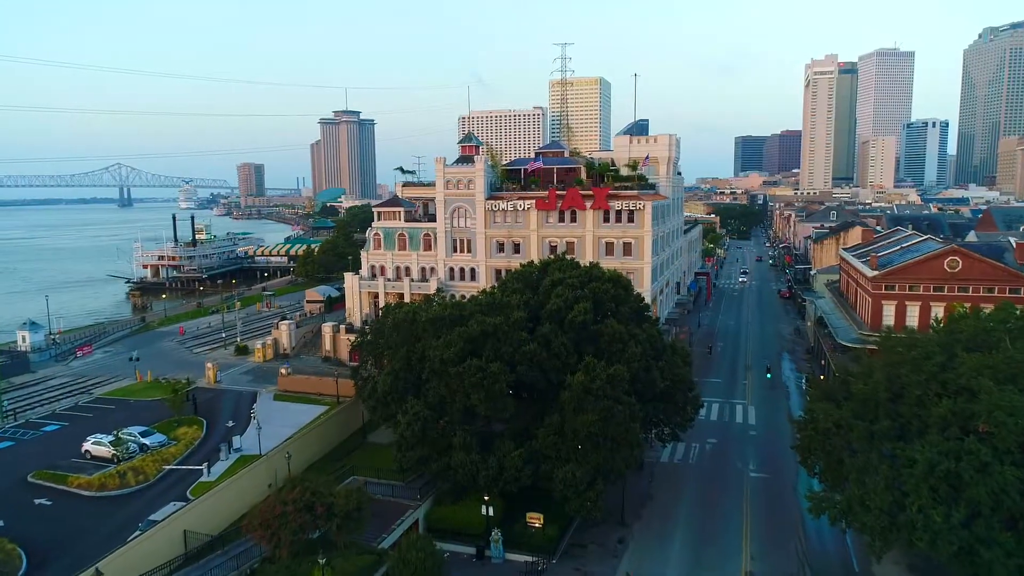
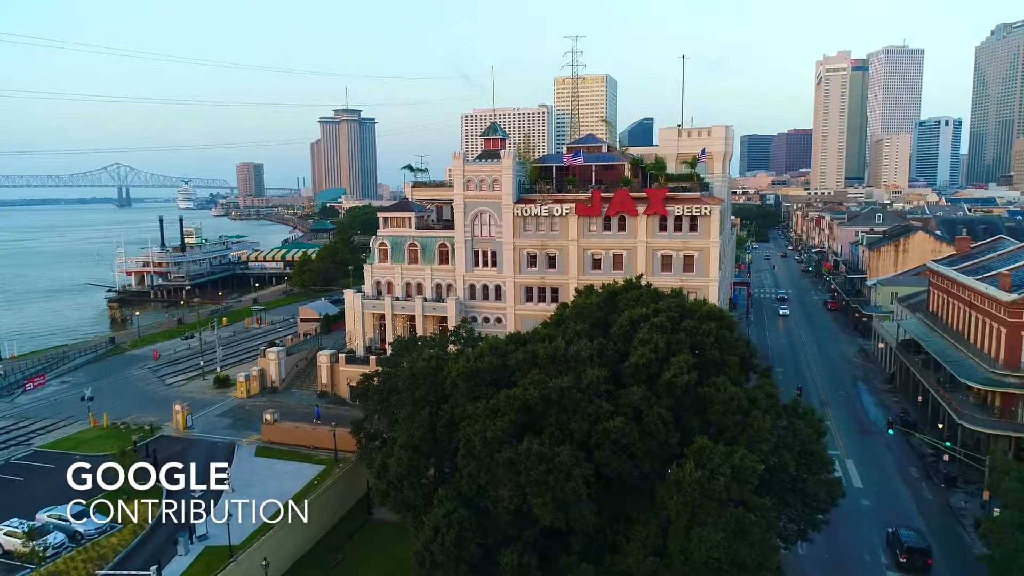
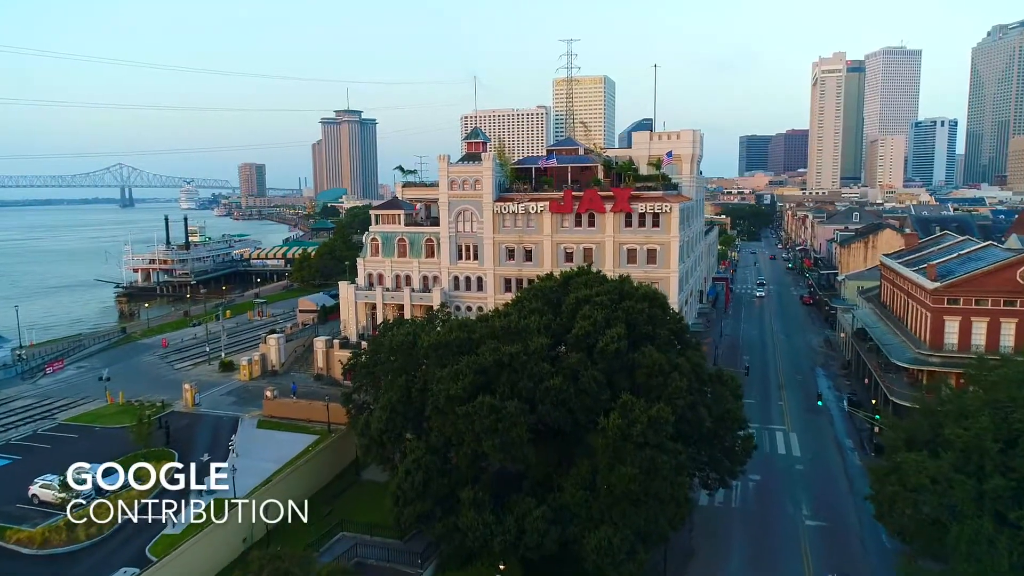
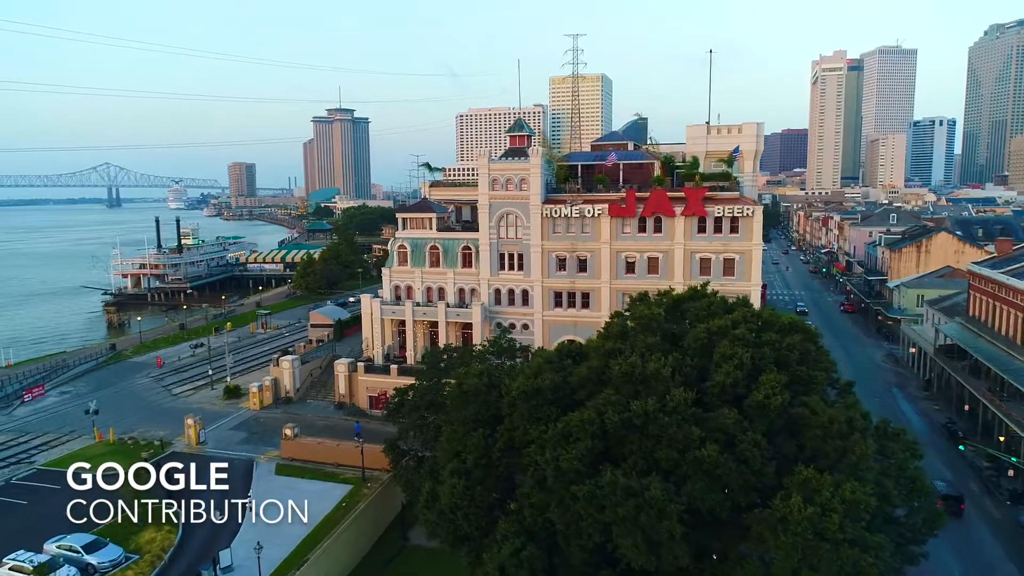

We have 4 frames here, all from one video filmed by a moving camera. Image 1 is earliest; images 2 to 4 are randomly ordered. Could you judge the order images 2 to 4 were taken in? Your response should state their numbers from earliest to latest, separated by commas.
3, 2, 4
